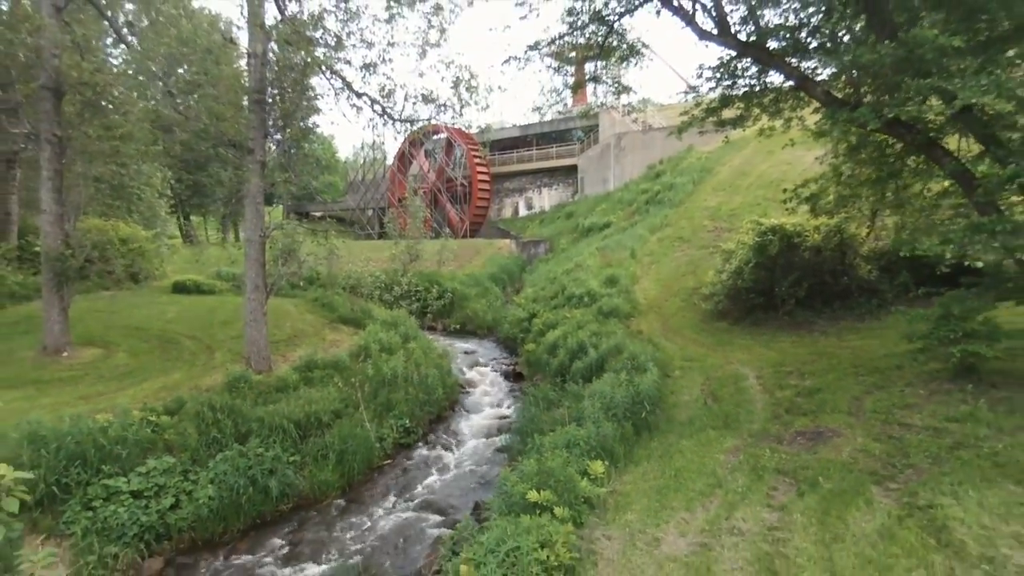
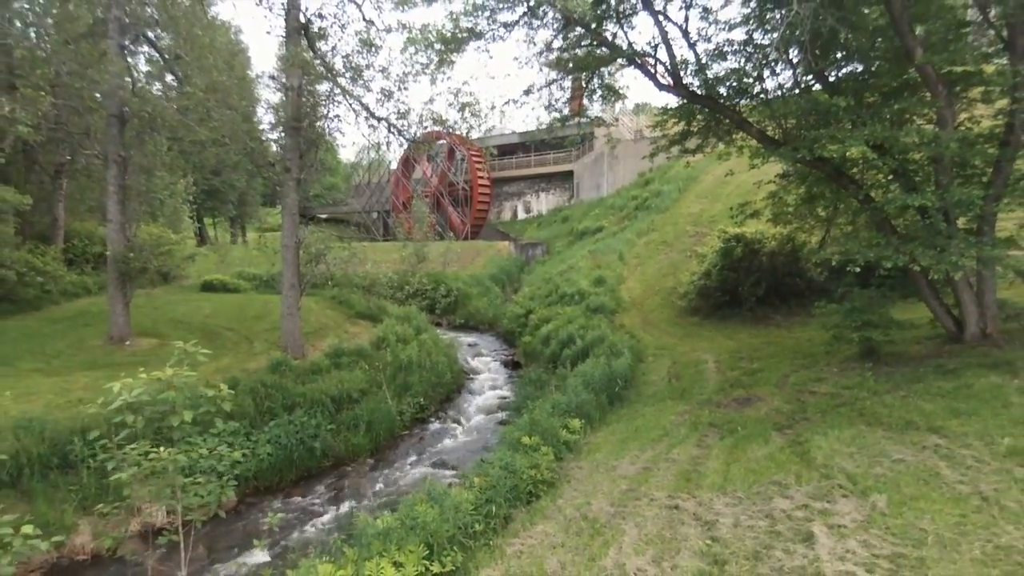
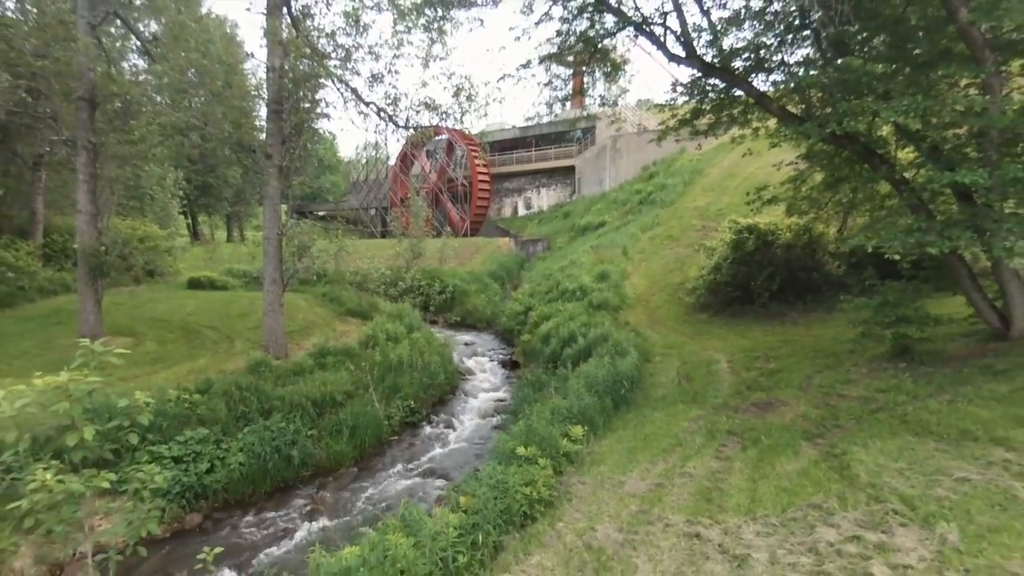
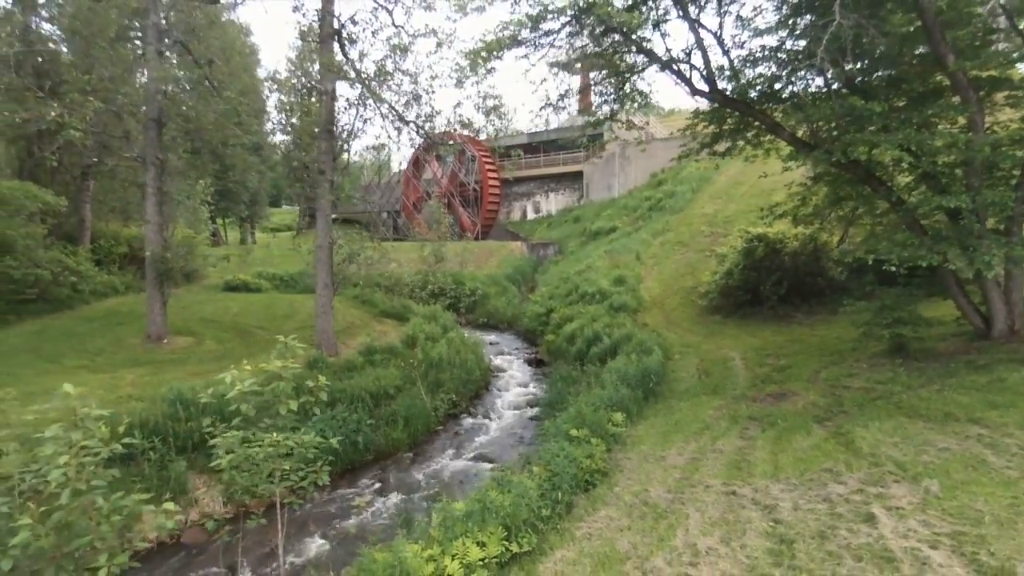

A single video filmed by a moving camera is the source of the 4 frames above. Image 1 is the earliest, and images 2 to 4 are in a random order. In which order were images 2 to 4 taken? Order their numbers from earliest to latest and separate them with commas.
3, 2, 4
